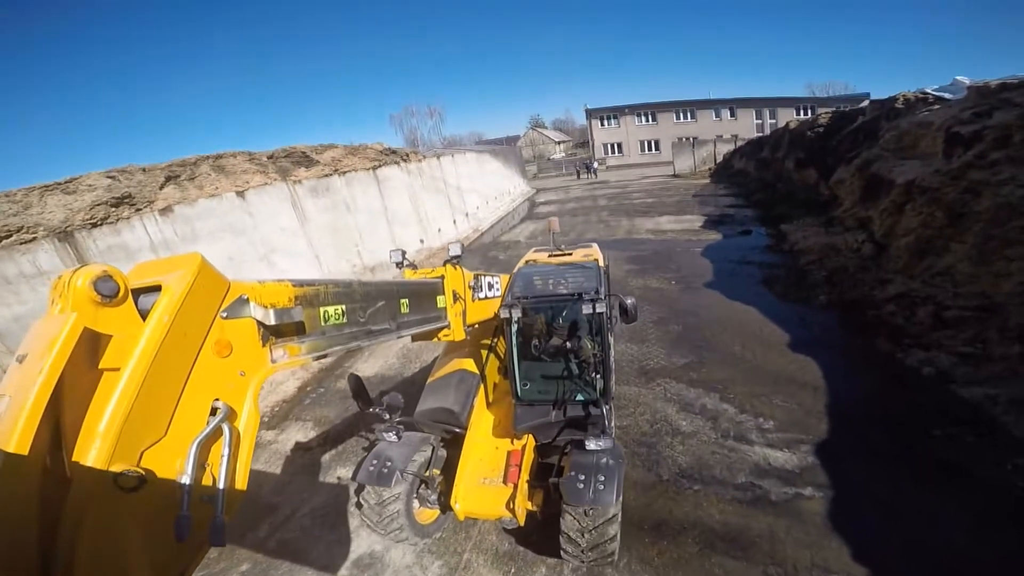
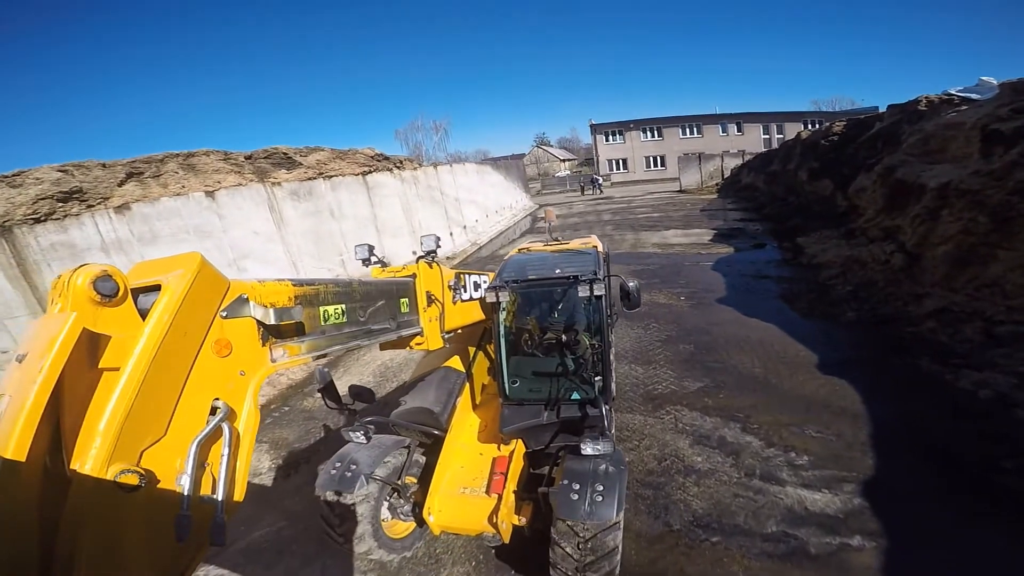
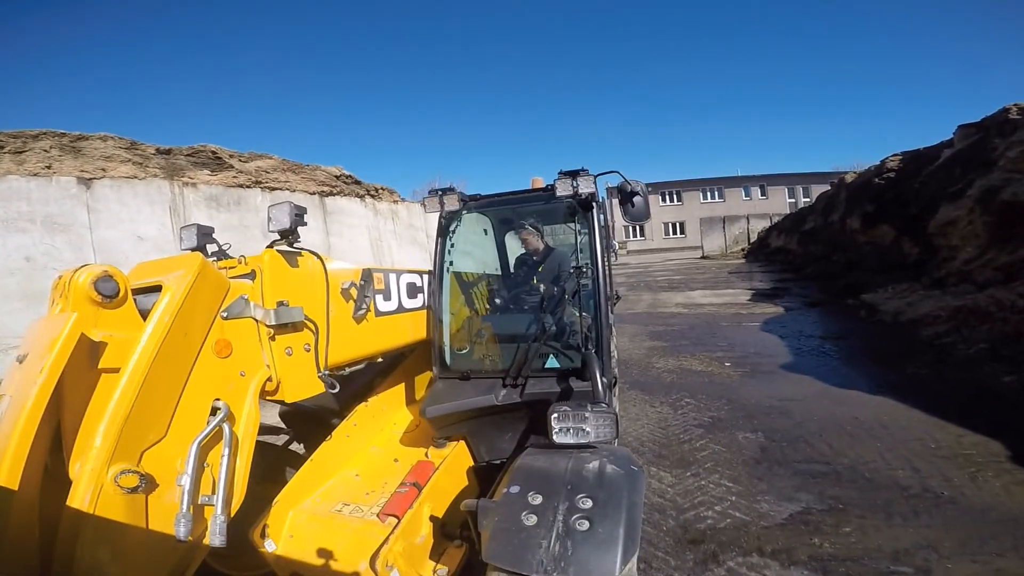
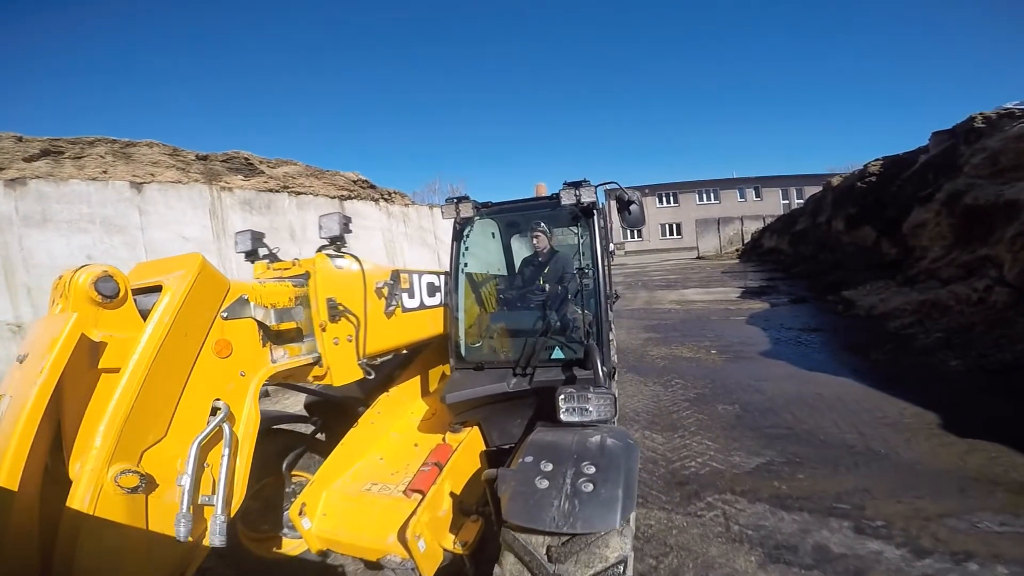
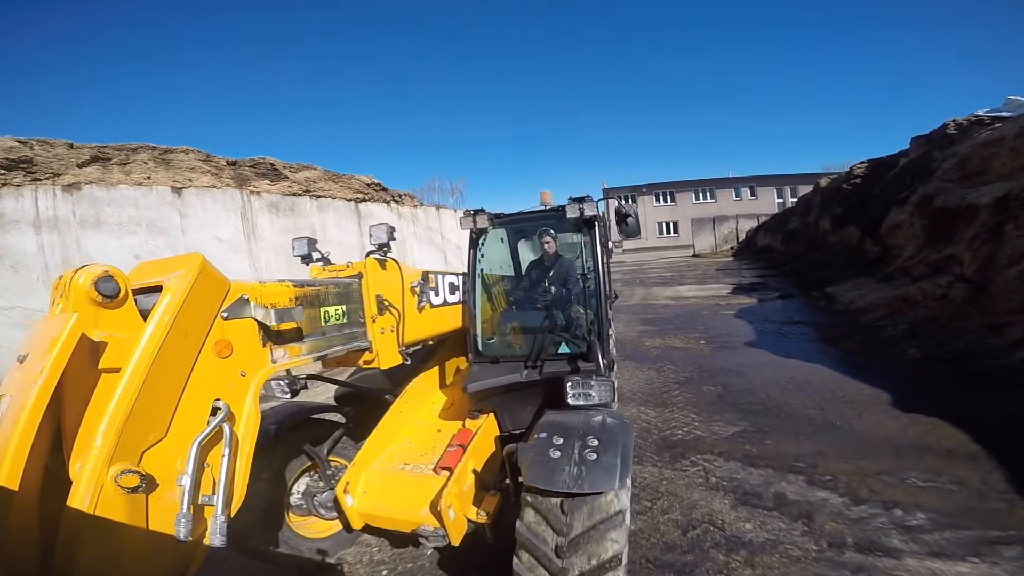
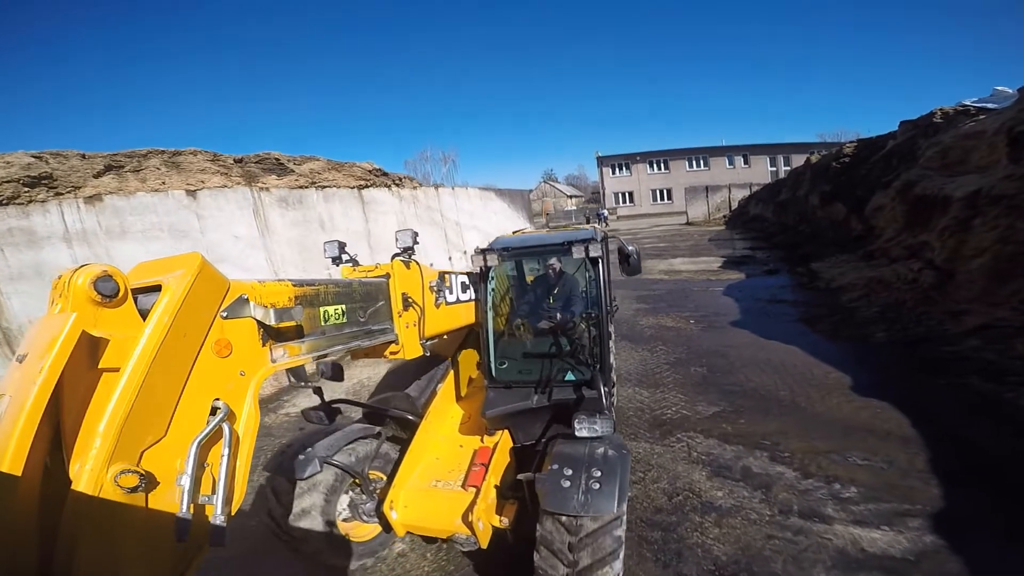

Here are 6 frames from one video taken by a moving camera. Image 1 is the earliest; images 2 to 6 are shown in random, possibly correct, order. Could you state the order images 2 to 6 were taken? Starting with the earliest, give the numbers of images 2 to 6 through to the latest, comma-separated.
2, 6, 5, 4, 3
